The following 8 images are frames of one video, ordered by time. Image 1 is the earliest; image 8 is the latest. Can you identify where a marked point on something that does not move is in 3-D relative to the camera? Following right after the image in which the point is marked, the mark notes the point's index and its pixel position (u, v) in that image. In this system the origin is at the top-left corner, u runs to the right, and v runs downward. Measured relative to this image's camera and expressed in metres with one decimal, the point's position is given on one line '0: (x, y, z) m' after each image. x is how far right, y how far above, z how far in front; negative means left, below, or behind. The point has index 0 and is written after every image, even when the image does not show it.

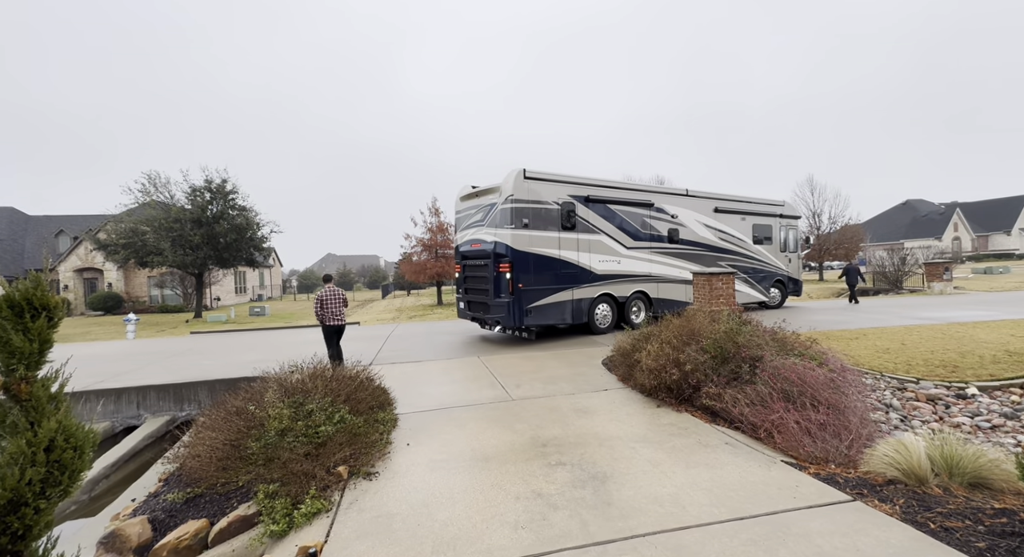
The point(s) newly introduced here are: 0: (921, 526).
0: (+2.4, -1.5, +2.7) m
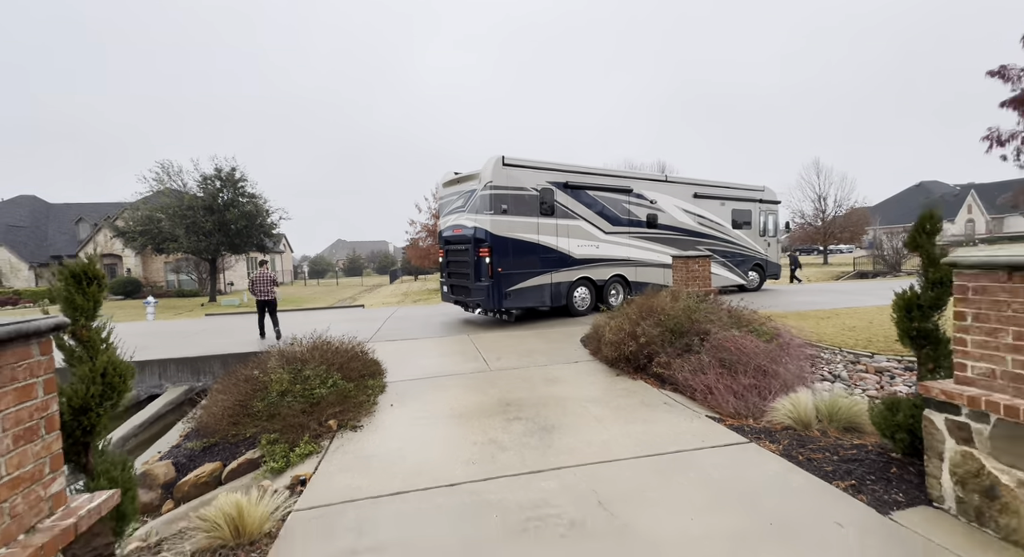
0: (+2.1, -1.3, +3.3) m
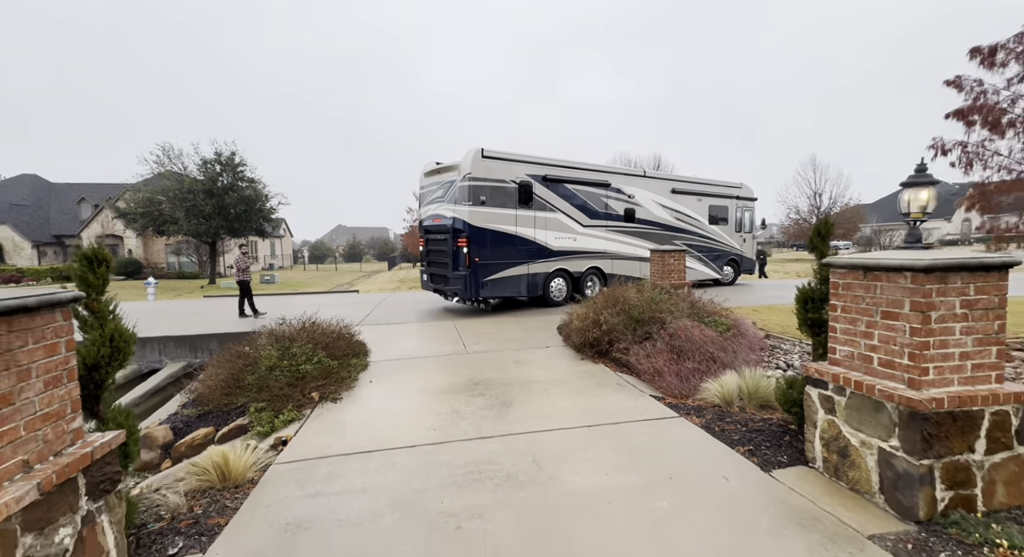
0: (+1.7, -1.3, +3.8) m
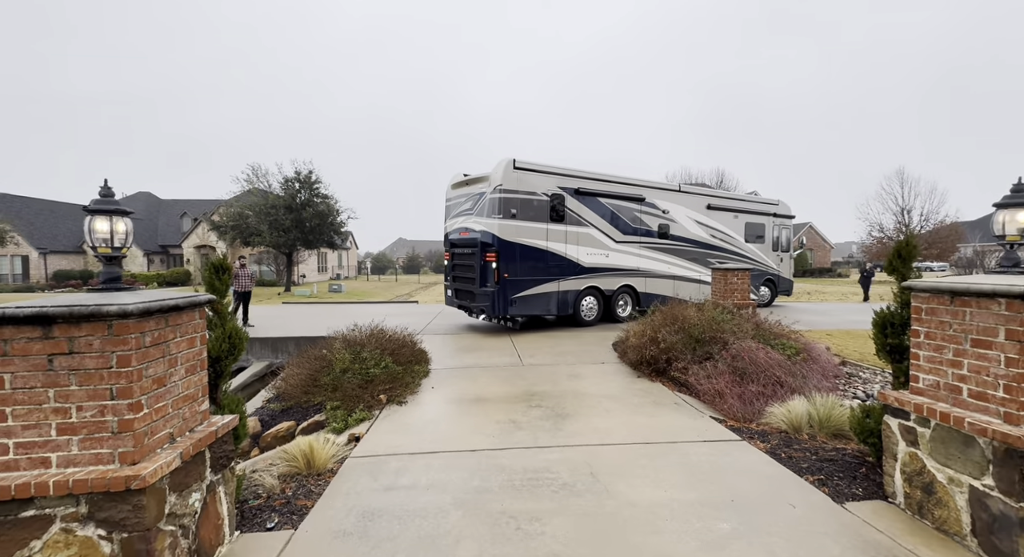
0: (+2.1, -1.4, +3.7) m
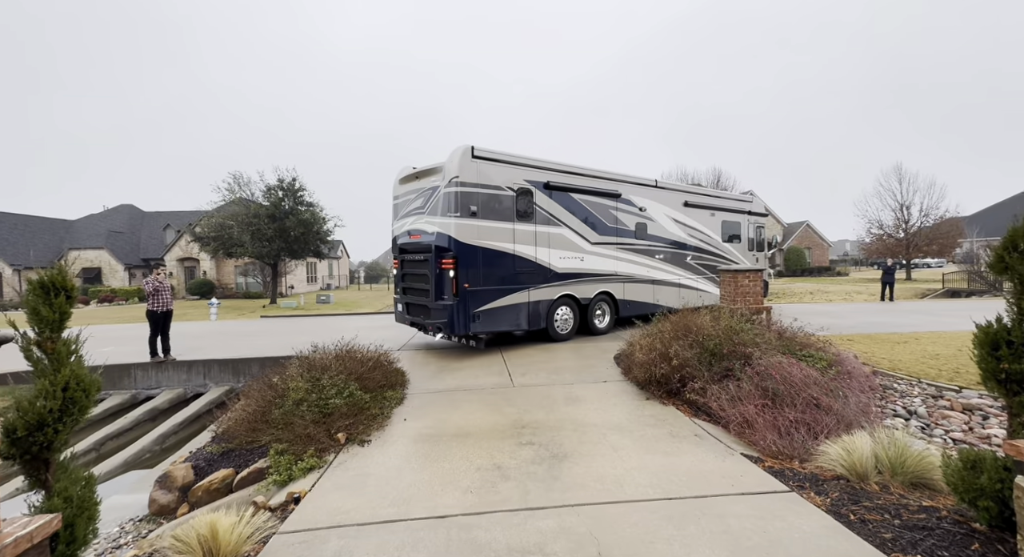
0: (+2.0, -1.5, +2.8) m
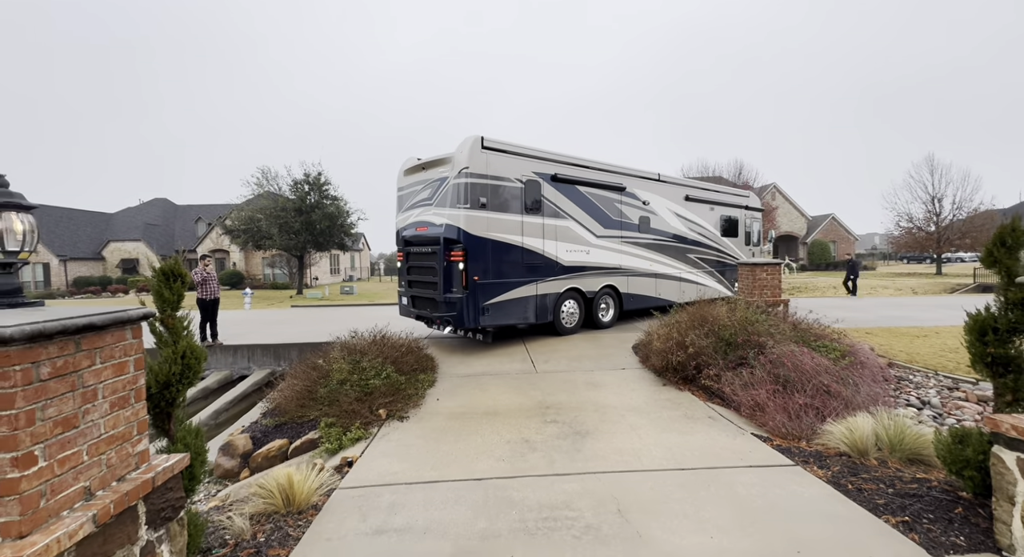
0: (+2.2, -1.4, +3.1) m
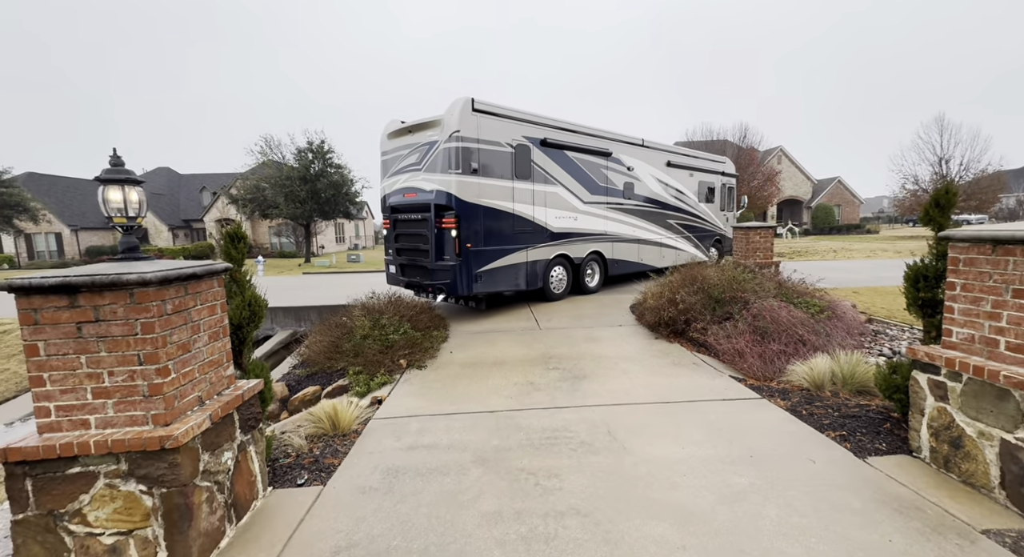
0: (+2.3, -1.1, +3.7) m
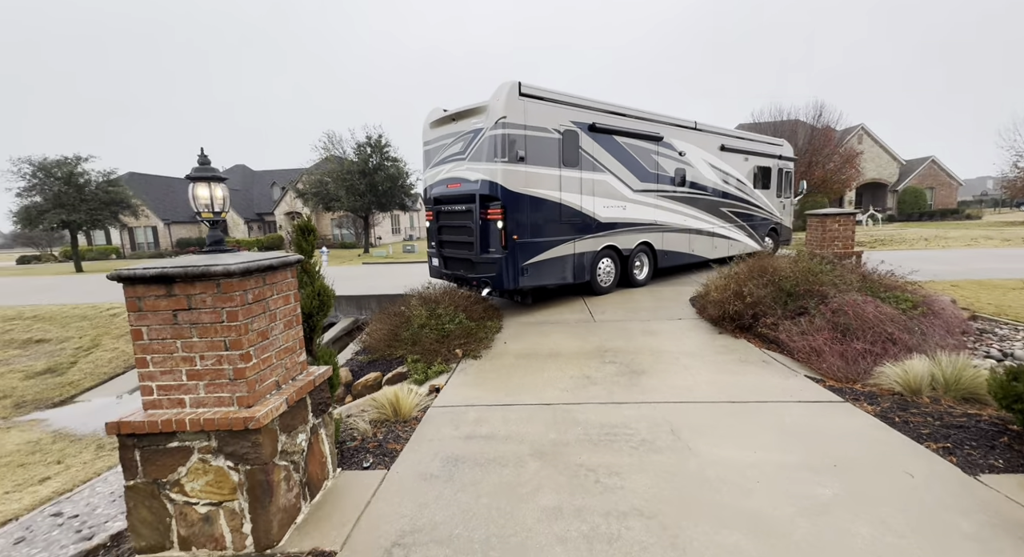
0: (+2.7, -1.0, +3.4) m
